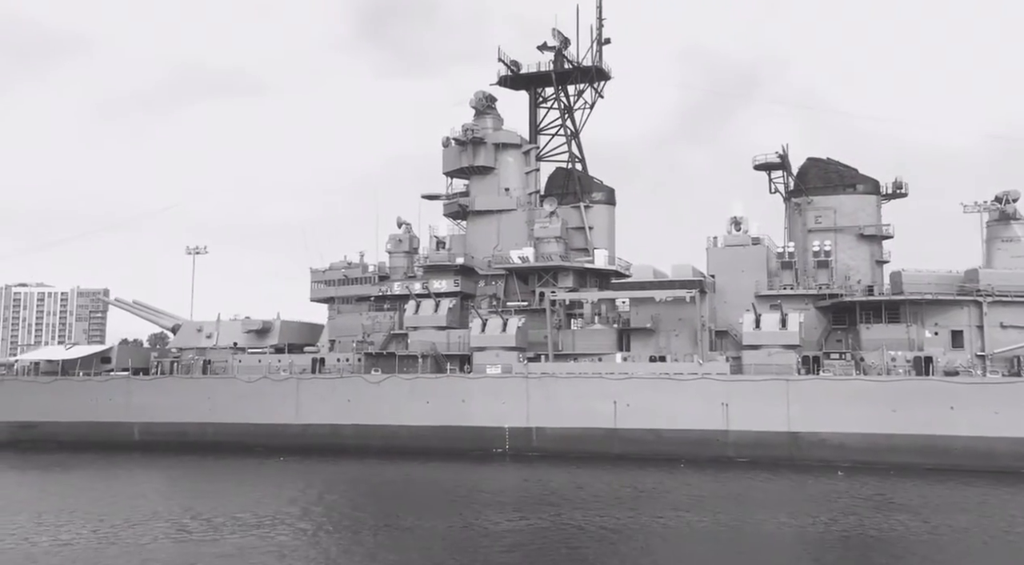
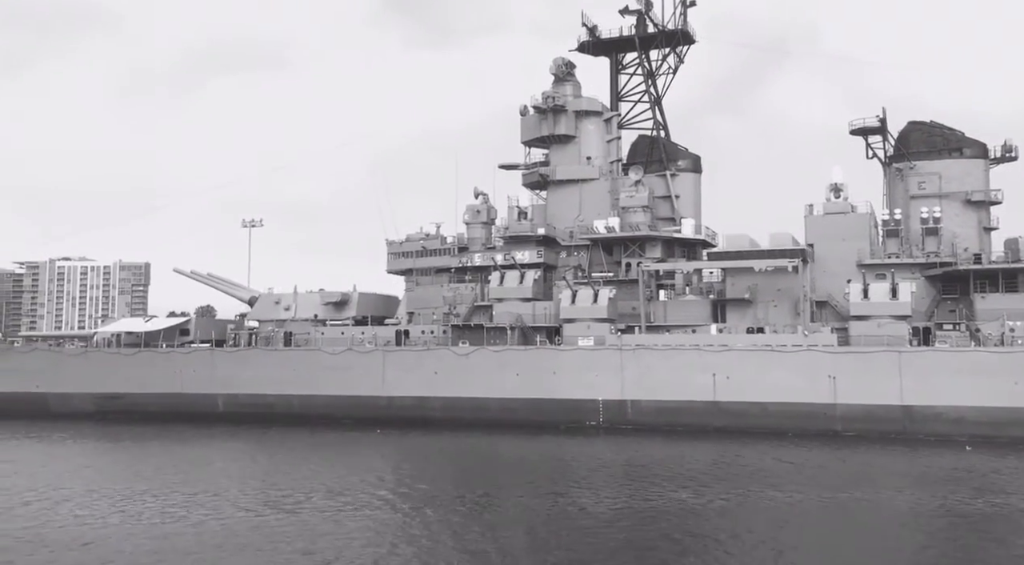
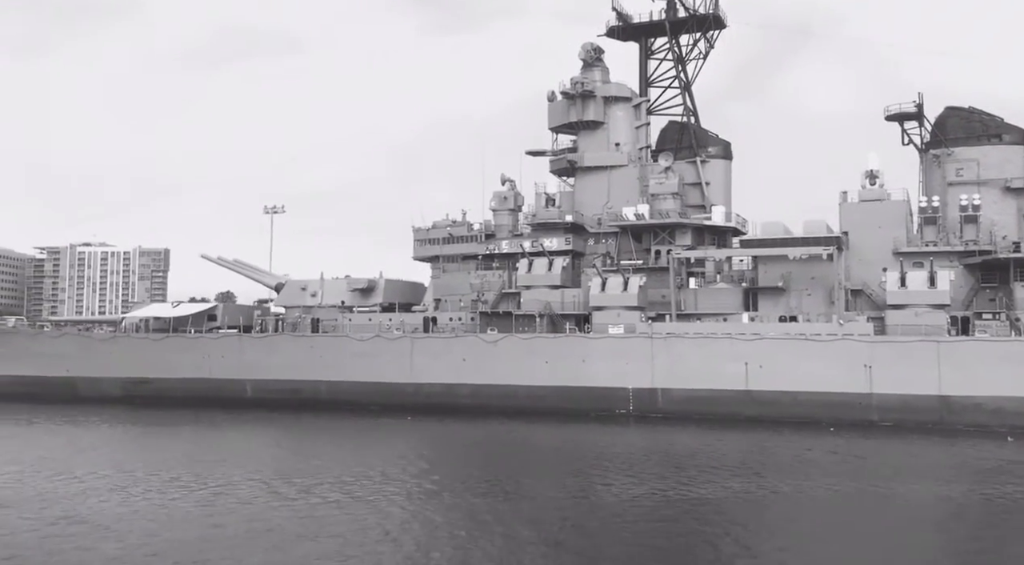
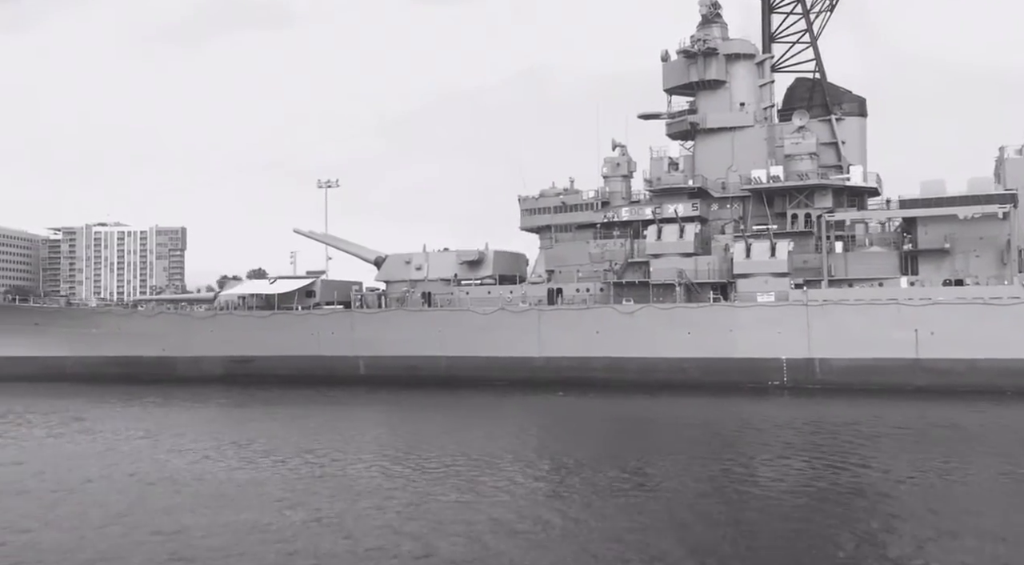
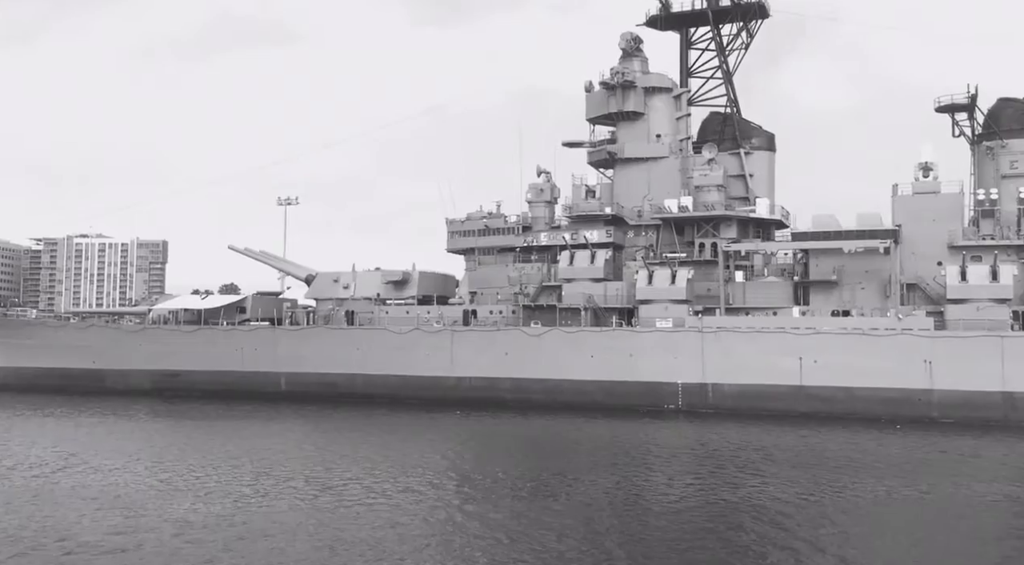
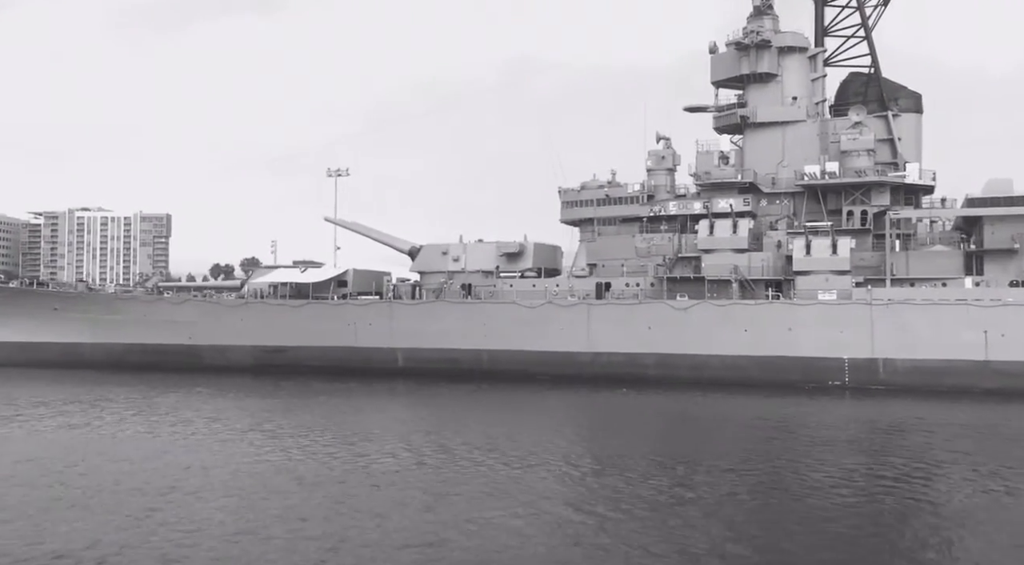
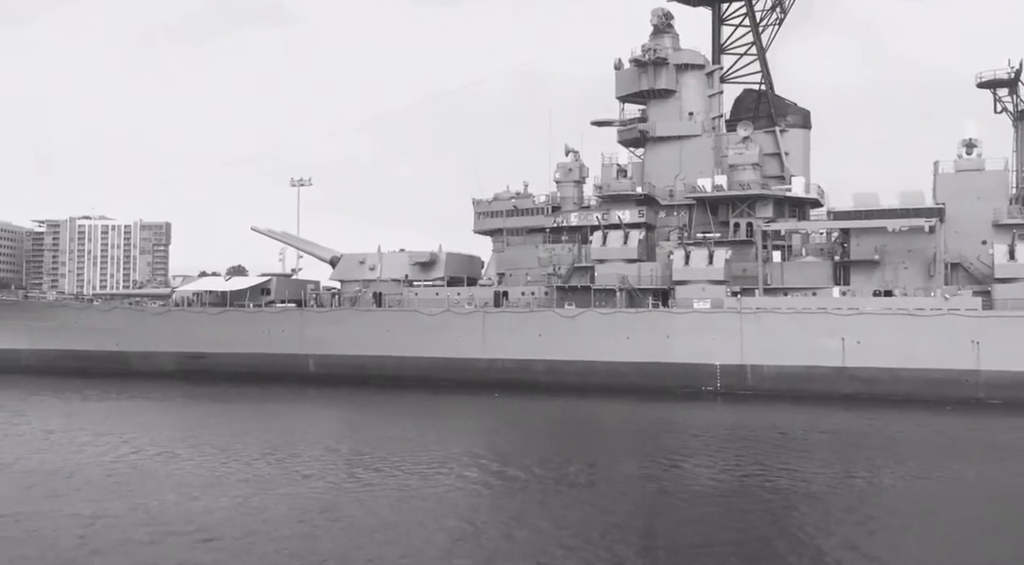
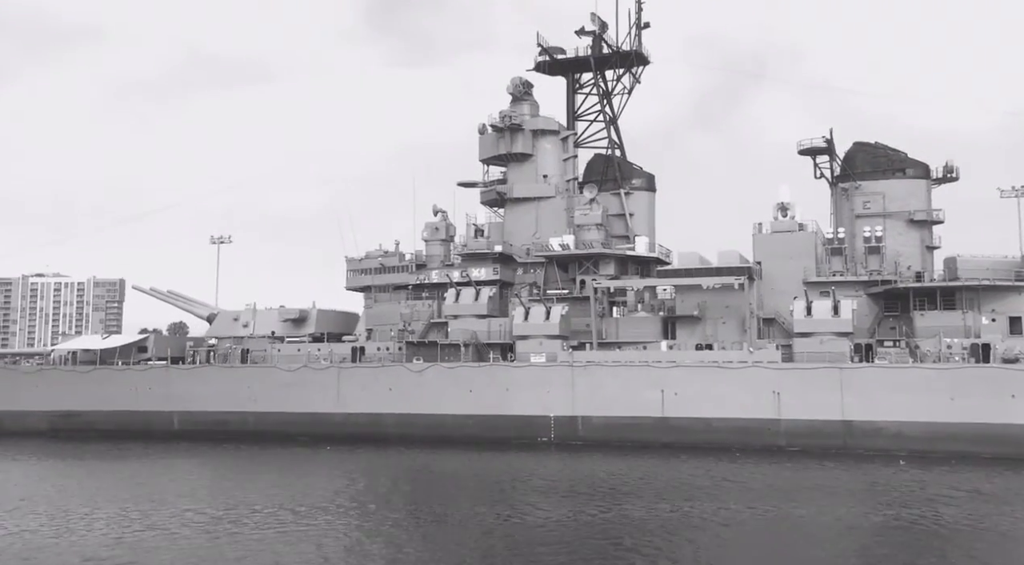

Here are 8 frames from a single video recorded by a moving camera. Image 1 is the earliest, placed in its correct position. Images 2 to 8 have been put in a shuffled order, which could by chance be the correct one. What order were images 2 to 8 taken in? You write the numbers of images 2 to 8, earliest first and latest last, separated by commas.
8, 2, 3, 5, 7, 4, 6
